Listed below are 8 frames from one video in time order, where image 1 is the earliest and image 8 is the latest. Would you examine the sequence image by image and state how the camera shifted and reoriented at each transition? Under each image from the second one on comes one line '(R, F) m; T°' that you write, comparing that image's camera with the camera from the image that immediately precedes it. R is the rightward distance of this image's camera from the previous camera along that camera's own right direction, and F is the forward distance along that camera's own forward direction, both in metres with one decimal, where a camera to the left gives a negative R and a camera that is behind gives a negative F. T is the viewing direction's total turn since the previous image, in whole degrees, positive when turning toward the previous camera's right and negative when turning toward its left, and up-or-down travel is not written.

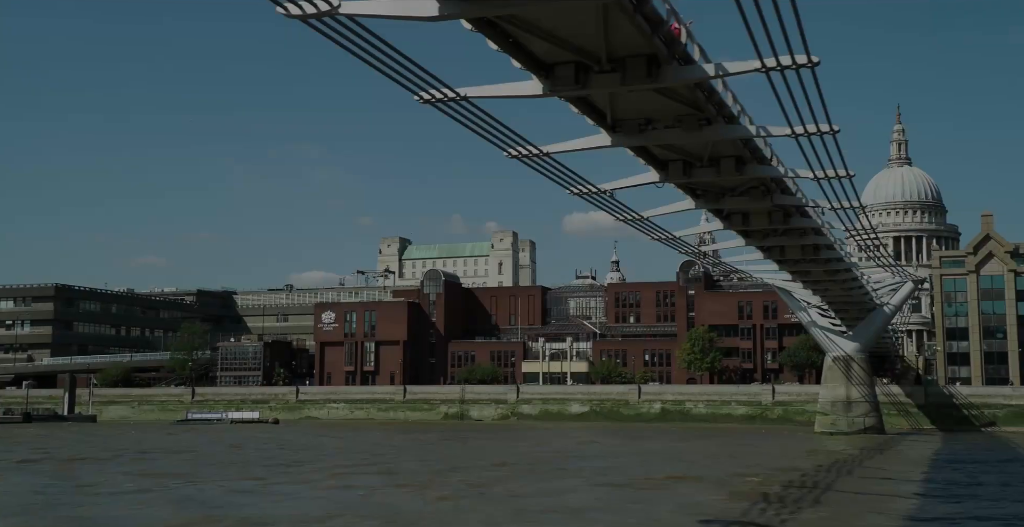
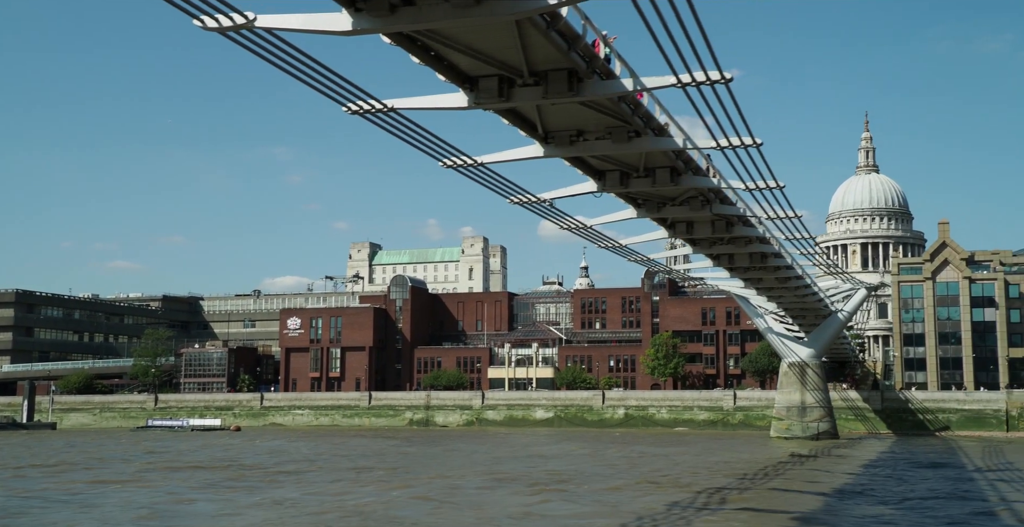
(+0.8, -0.4) m; +1°
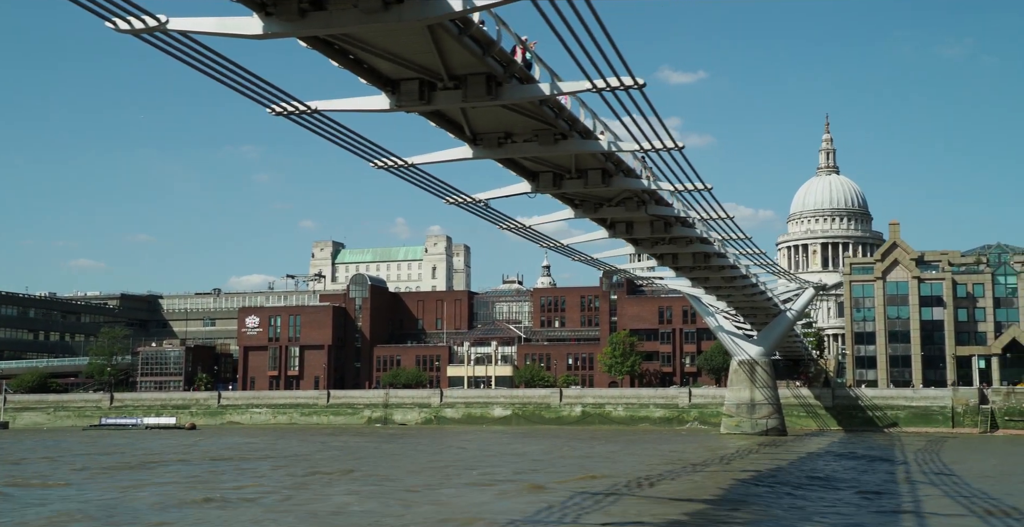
(+0.8, -0.5) m; +2°
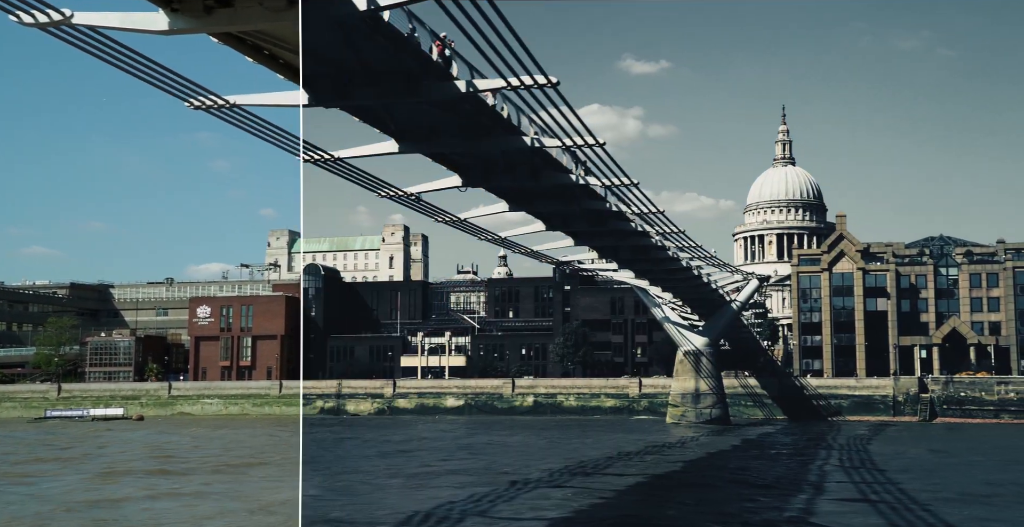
(+0.8, -0.3) m; +2°
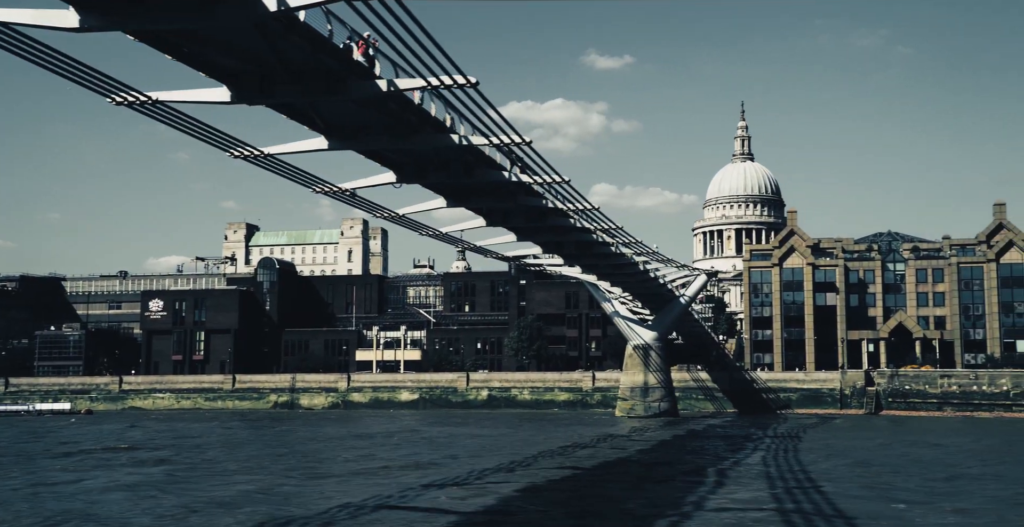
(+0.7, -0.3) m; +2°
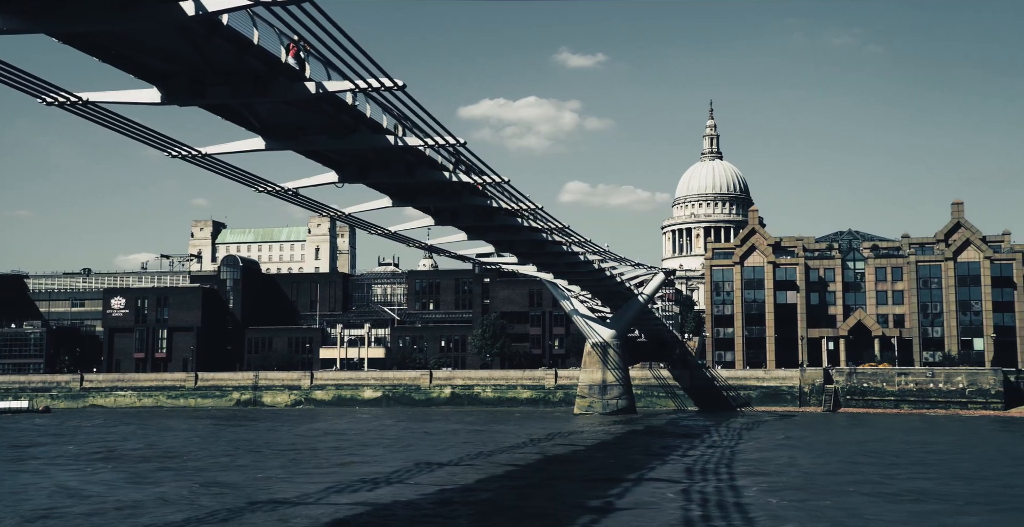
(+0.8, -0.2) m; +1°
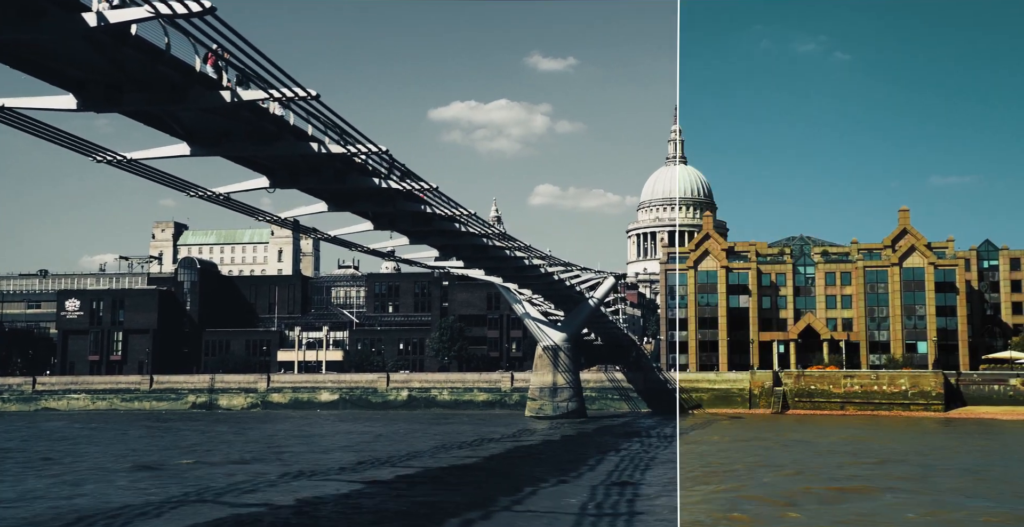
(+1.0, -0.5) m; +2°
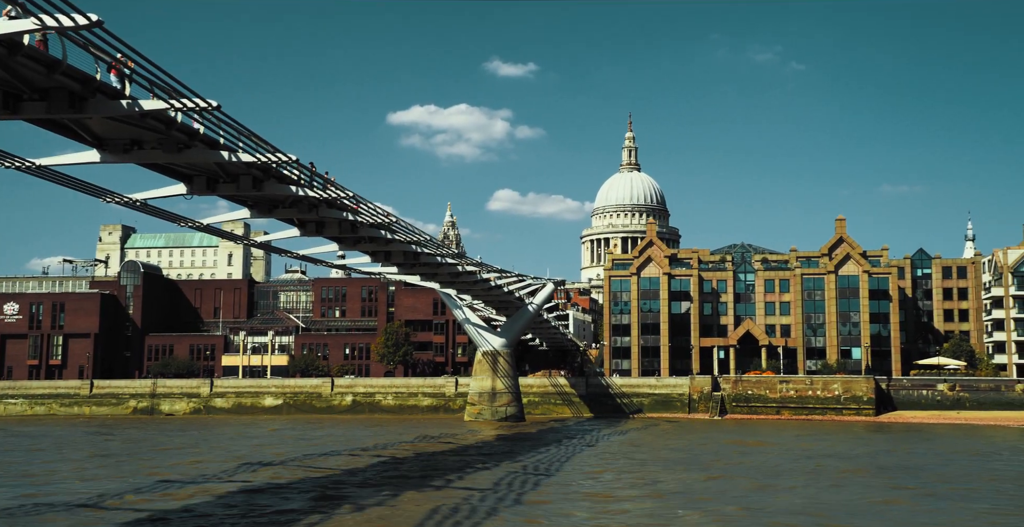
(+1.1, -0.5) m; +2°
